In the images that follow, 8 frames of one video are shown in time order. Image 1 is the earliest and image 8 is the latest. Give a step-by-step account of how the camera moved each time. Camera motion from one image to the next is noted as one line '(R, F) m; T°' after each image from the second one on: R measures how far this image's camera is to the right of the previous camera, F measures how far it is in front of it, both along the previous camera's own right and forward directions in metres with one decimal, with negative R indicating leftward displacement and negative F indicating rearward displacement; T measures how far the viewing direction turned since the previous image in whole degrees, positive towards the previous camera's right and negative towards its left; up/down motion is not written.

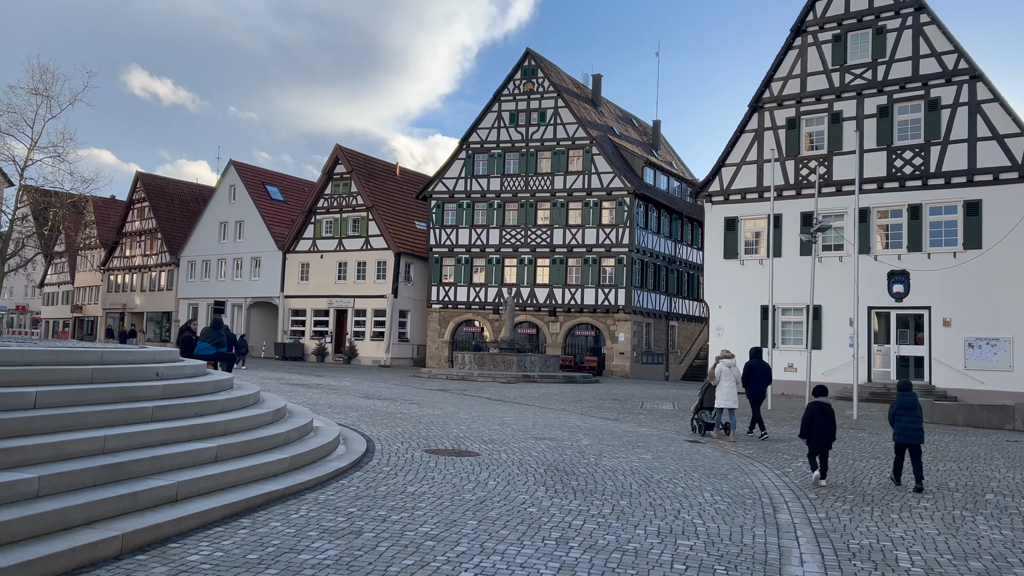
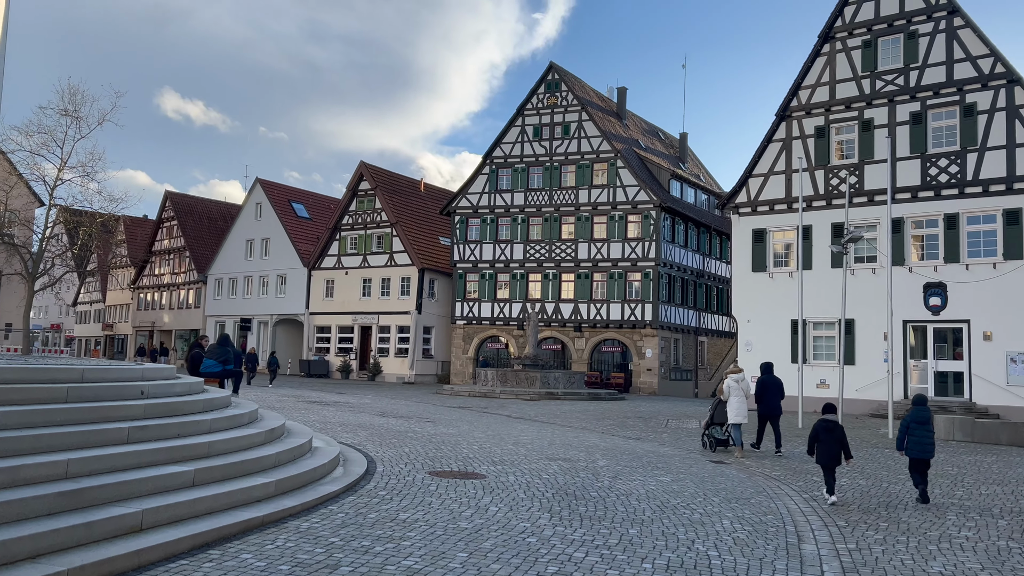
(+0.3, +0.5) m; -2°
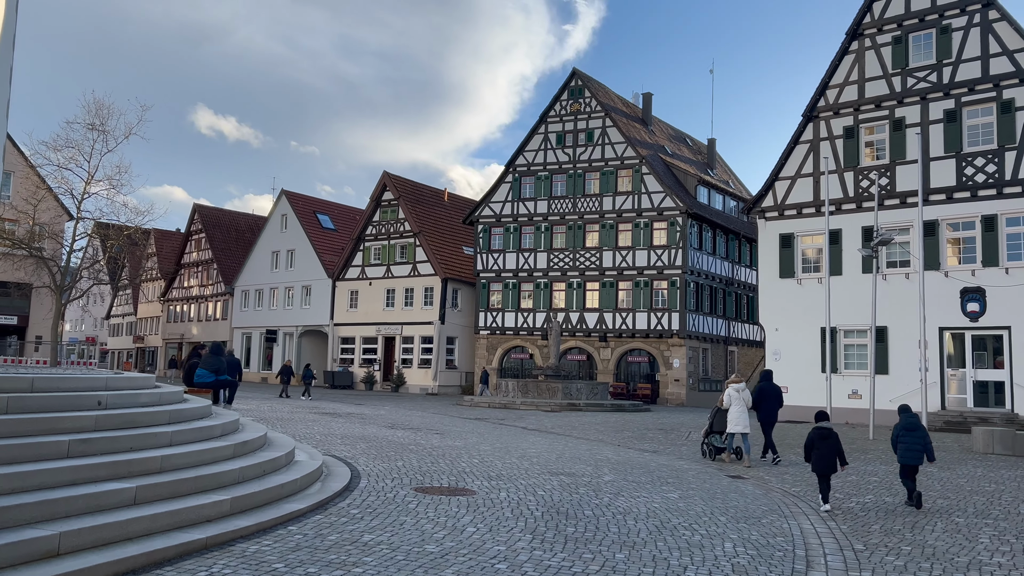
(+0.5, +0.6) m; -2°
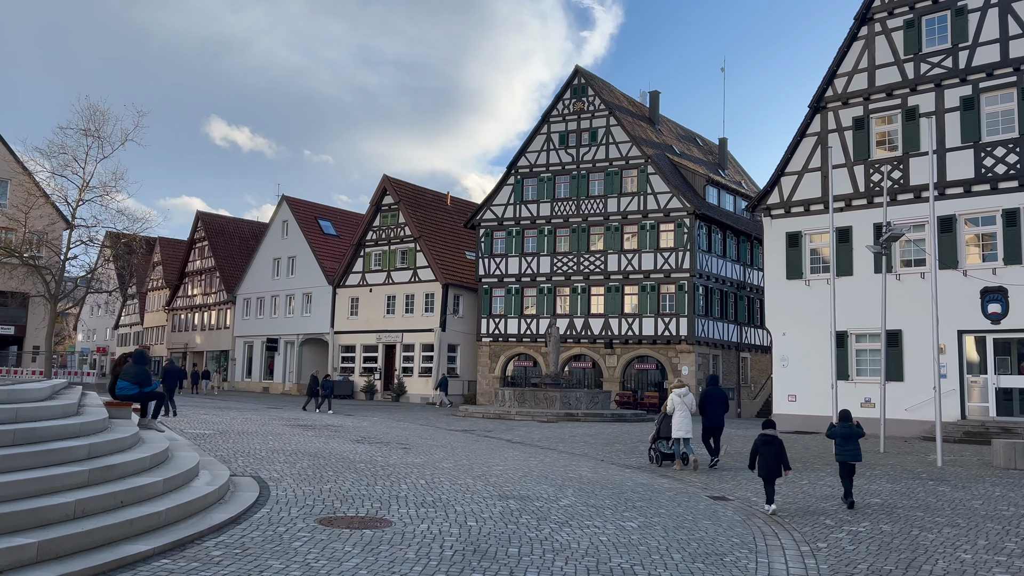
(+1.0, +1.4) m; -2°
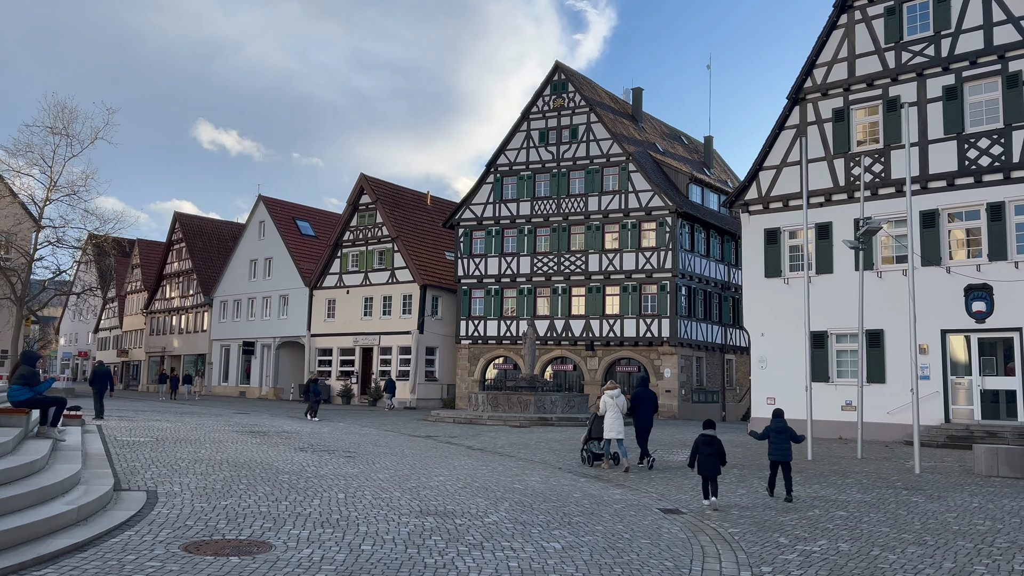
(+0.9, +1.0) m; 0°
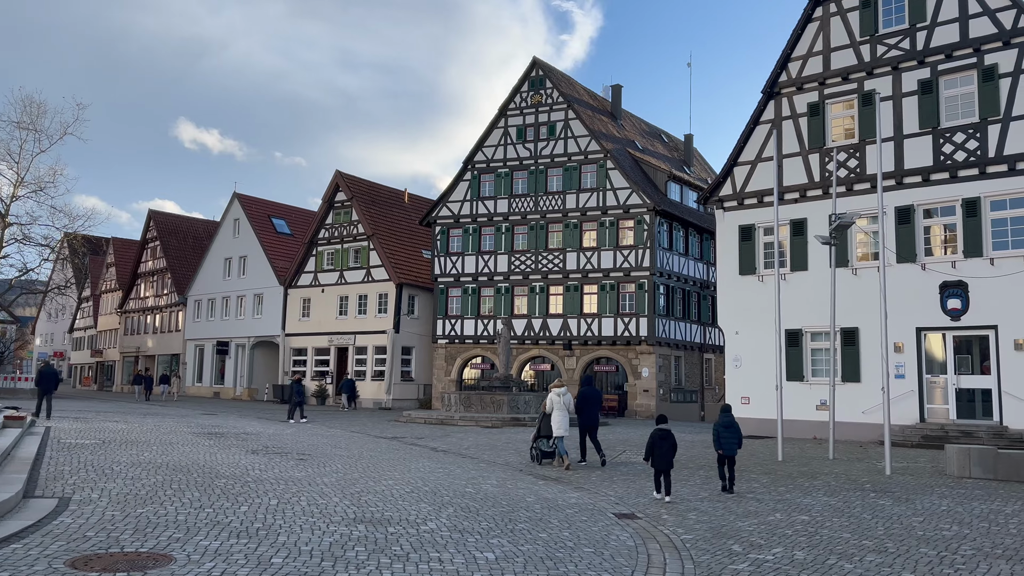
(+0.5, +0.5) m; +1°
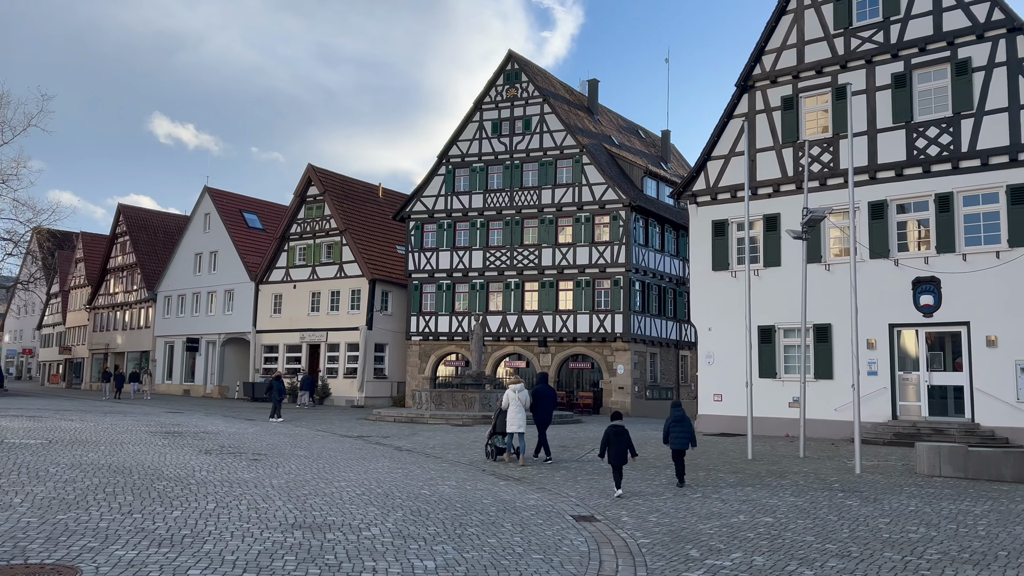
(+0.3, +0.4) m; +1°
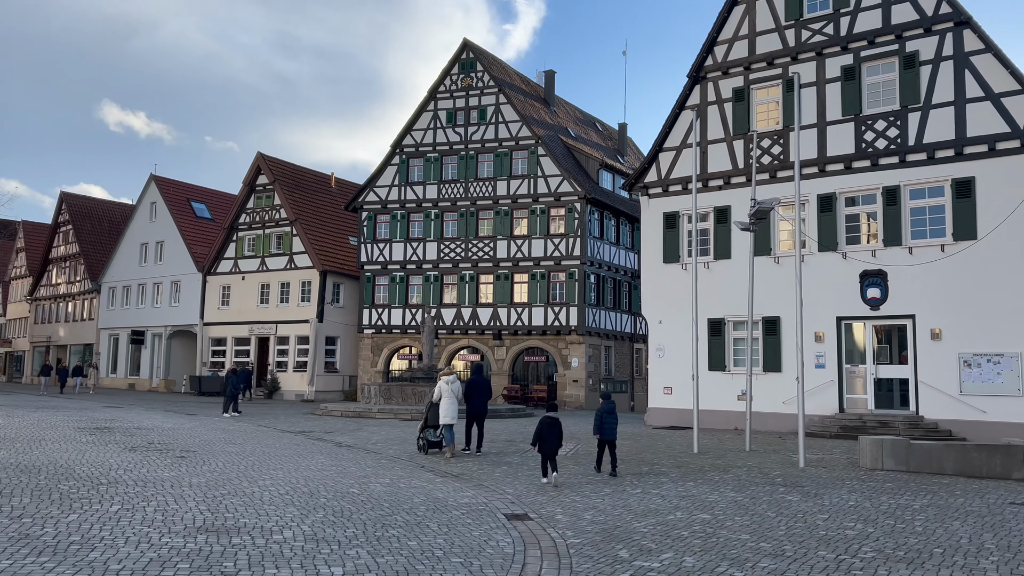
(+0.4, +0.4) m; +3°
